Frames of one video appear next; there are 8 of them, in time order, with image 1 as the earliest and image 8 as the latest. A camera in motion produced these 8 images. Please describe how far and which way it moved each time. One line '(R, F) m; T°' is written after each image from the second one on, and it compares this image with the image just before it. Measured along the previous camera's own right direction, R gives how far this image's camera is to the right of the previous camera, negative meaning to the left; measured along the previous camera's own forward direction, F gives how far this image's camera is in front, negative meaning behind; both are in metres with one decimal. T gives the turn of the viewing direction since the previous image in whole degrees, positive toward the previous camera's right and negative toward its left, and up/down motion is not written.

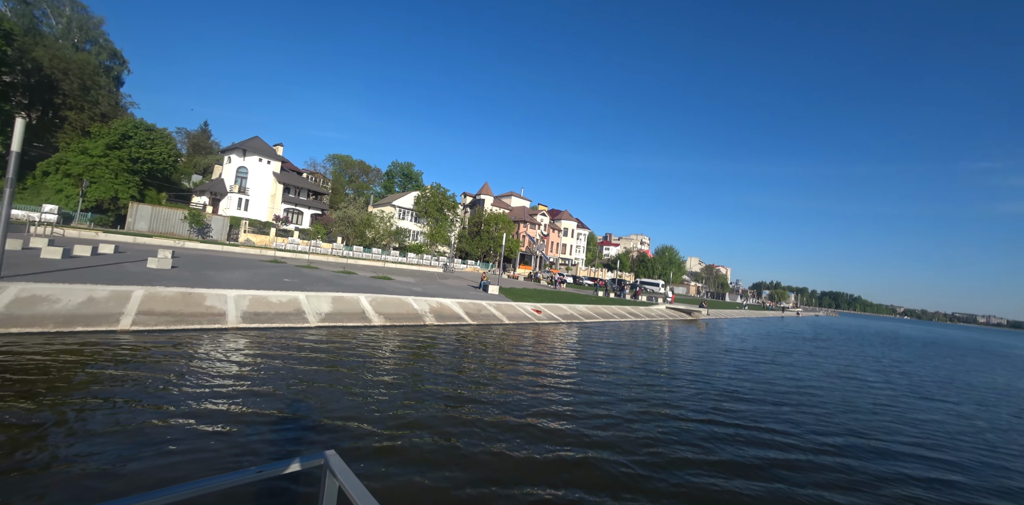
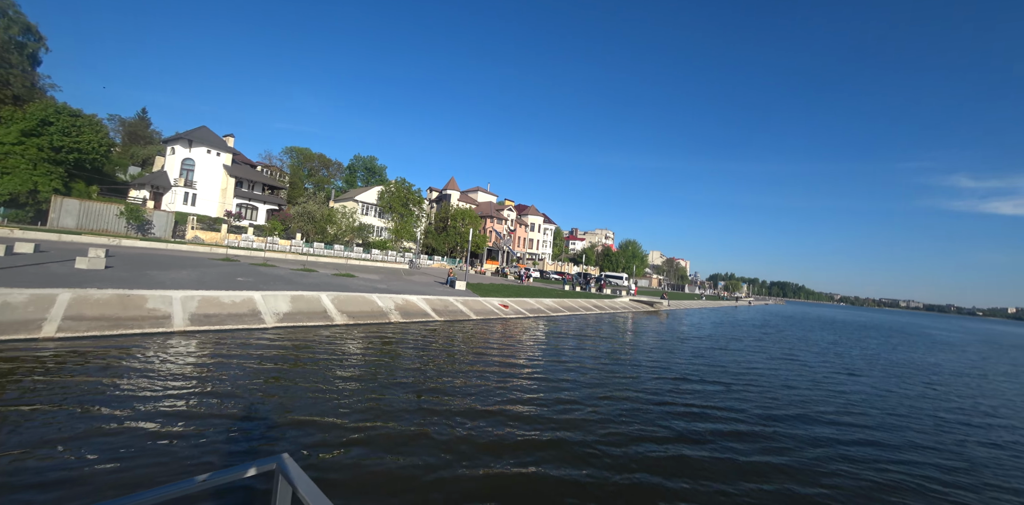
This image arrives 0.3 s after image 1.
(0.0, 0.0) m; +5°
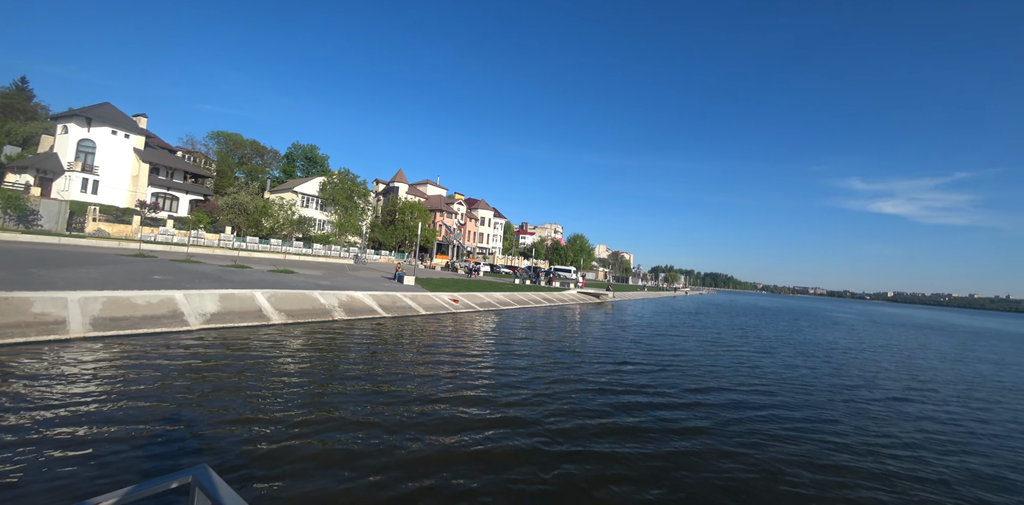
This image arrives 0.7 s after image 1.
(0.0, +0.1) m; +7°
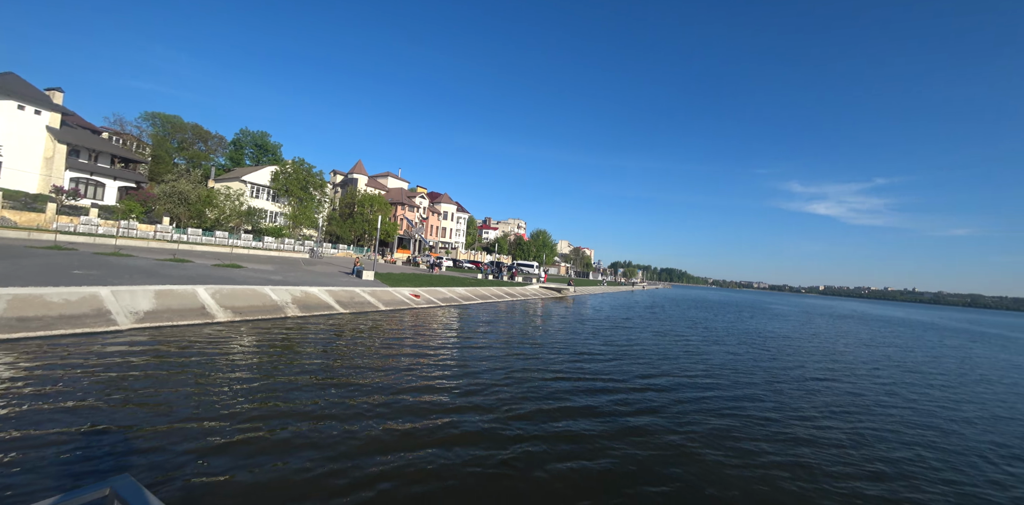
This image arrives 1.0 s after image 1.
(0.0, +0.1) m; +5°
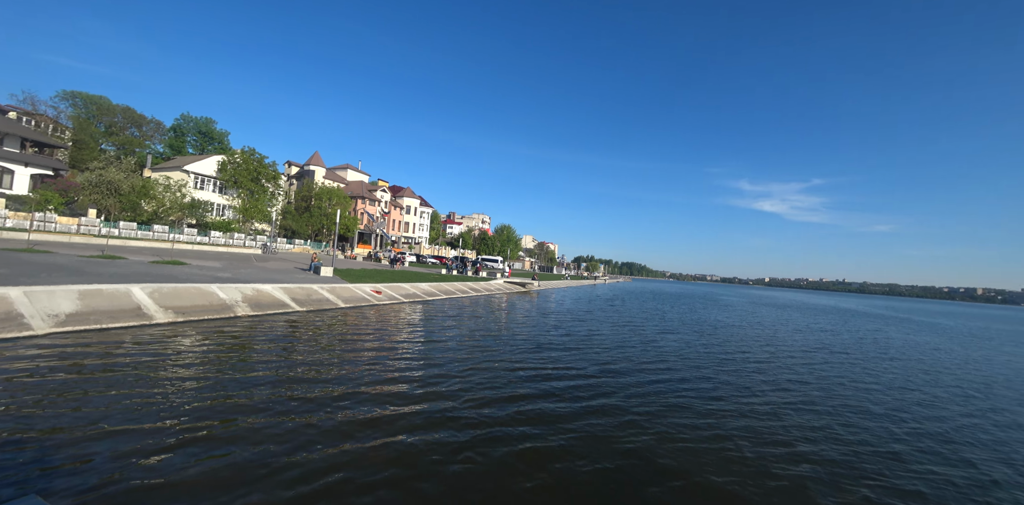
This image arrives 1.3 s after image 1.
(+0.1, +0.1) m; +5°
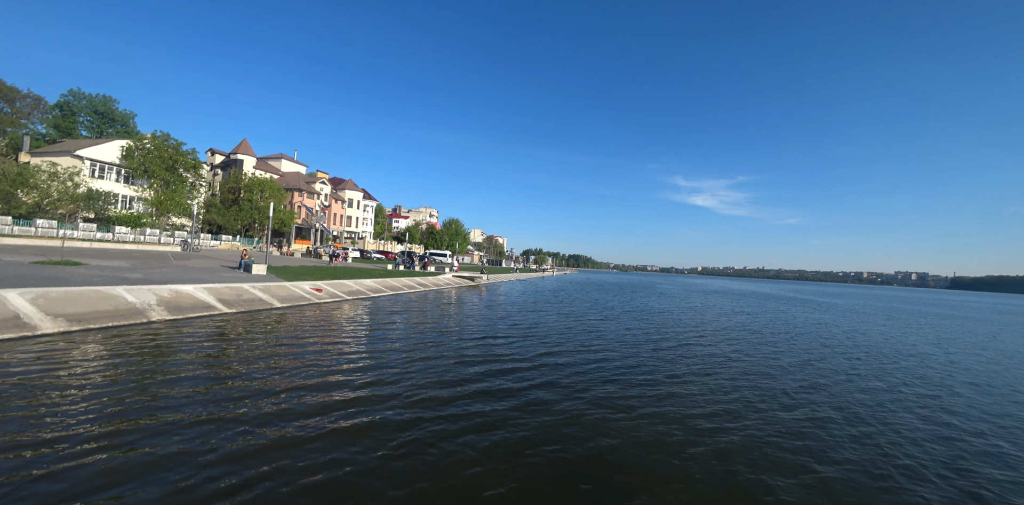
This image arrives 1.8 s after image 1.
(+0.4, +0.3) m; +8°
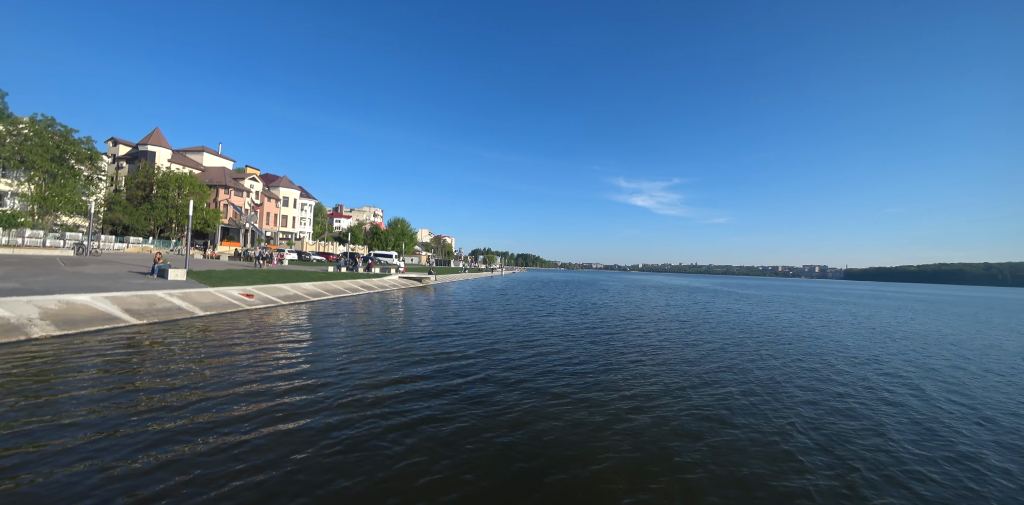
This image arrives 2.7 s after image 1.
(+0.4, +1.3) m; +8°
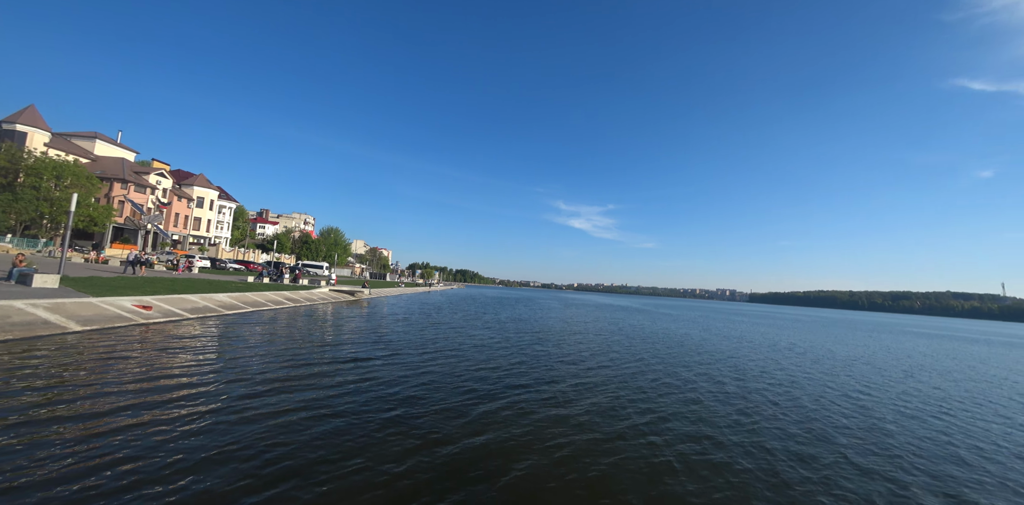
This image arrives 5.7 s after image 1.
(-2.0, +6.0) m; +9°
